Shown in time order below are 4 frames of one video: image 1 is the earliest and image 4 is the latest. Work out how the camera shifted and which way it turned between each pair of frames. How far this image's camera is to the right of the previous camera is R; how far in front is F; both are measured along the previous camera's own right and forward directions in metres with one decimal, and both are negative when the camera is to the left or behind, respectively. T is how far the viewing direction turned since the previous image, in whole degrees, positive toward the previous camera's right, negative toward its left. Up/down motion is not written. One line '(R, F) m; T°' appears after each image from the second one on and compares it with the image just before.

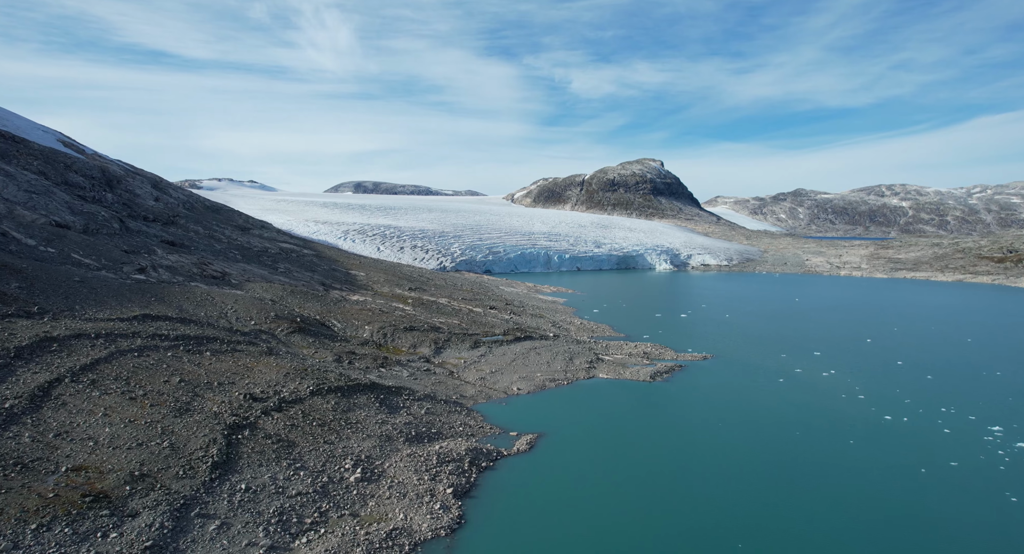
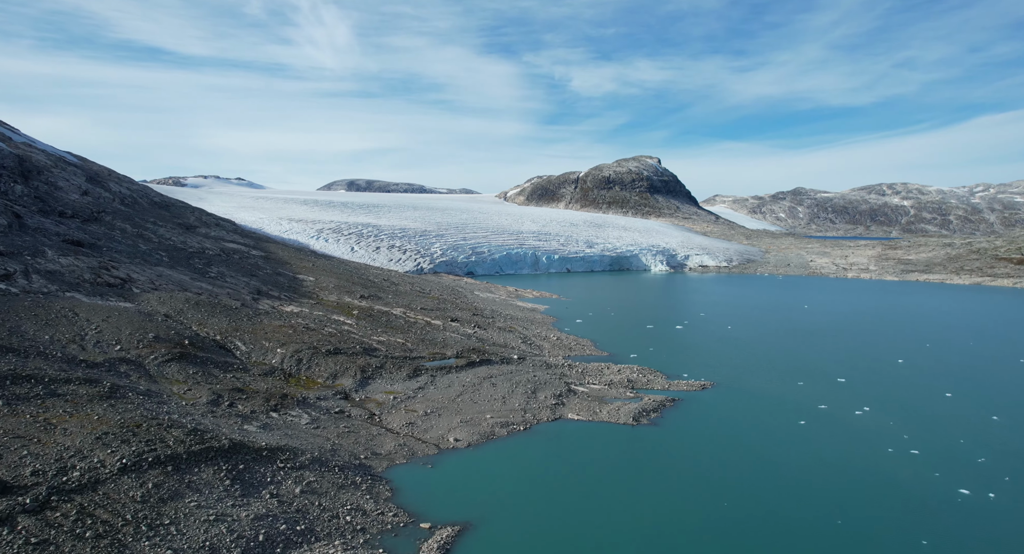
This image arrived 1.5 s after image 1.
(+1.0, +3.2) m; 0°
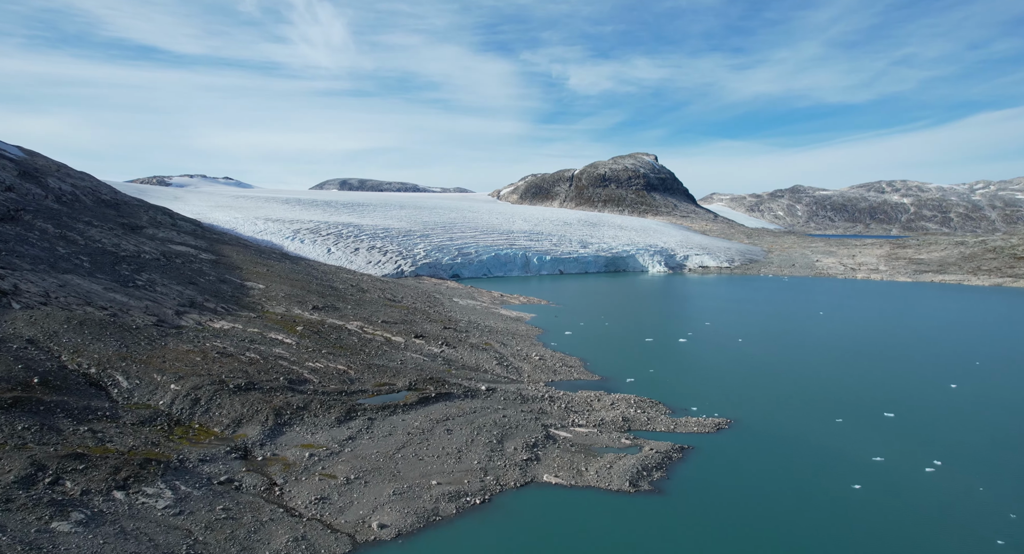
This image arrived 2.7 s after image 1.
(+0.6, +2.8) m; 0°
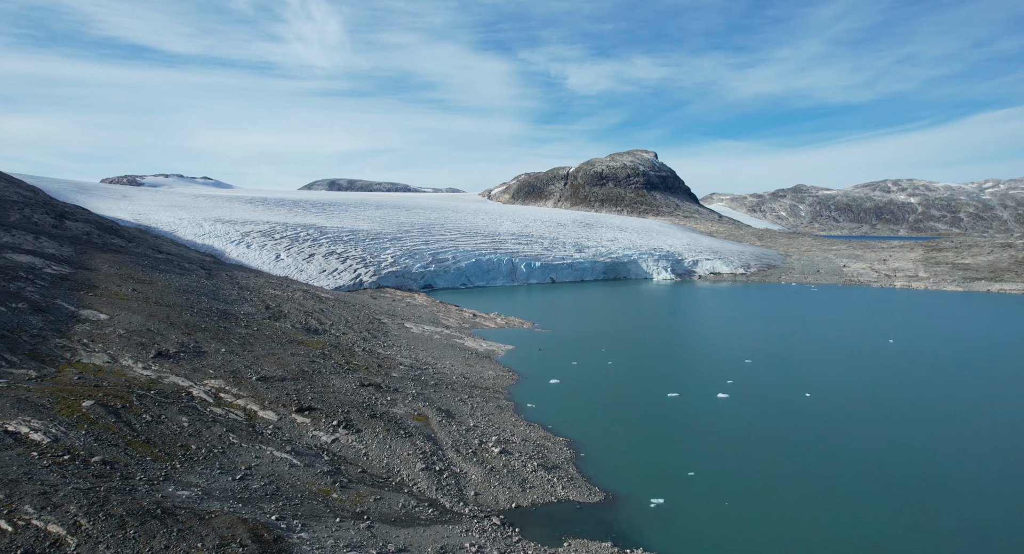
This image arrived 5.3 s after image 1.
(+0.9, +6.3) m; 0°
